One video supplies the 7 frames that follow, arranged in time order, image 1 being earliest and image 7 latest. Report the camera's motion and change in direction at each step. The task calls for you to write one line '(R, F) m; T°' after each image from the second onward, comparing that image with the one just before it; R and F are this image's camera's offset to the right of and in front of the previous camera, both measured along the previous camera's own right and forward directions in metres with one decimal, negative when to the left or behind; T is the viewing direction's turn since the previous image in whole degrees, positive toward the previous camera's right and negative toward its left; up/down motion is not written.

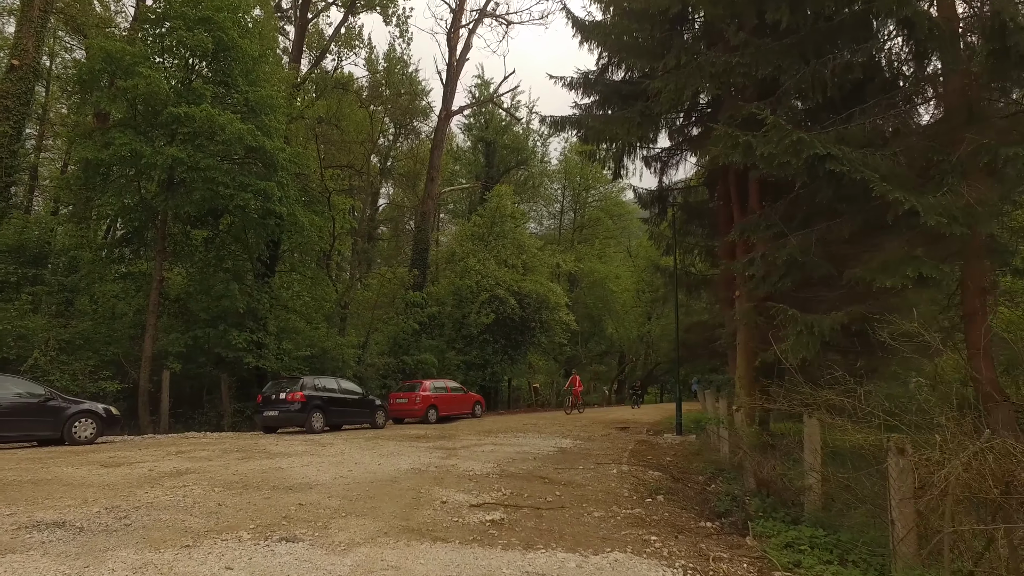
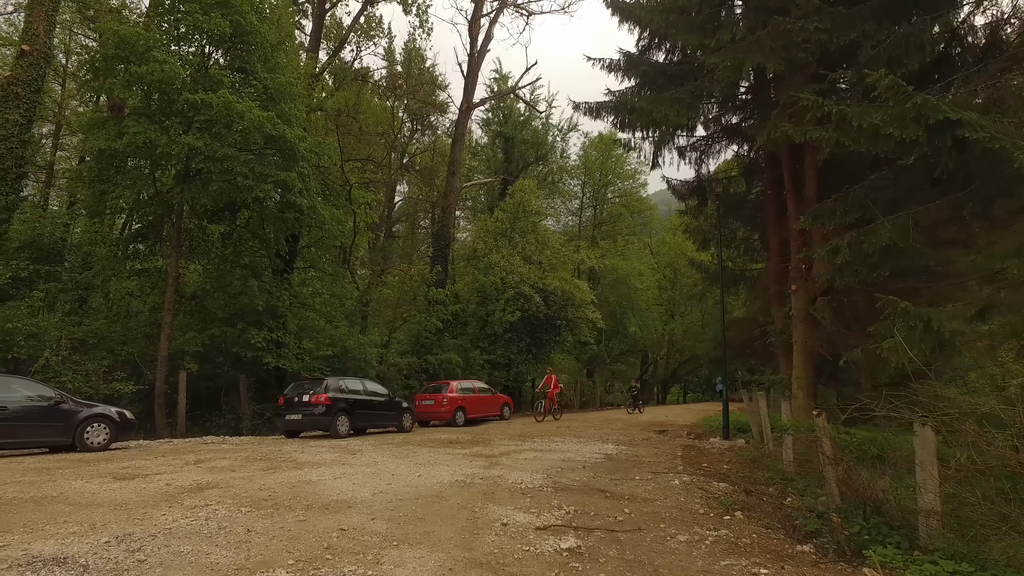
(-0.5, +0.9) m; -1°
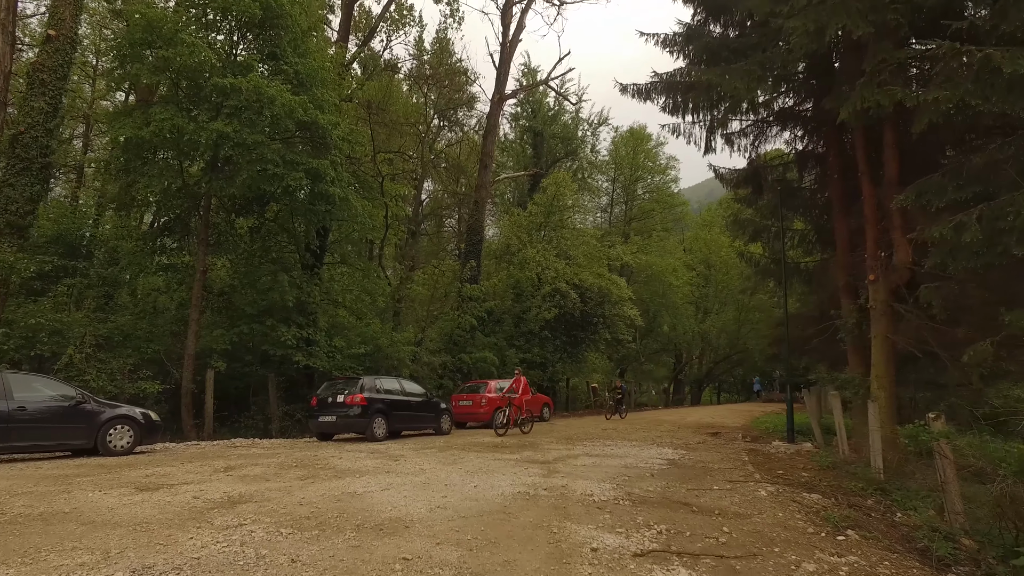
(-0.4, +0.9) m; -2°
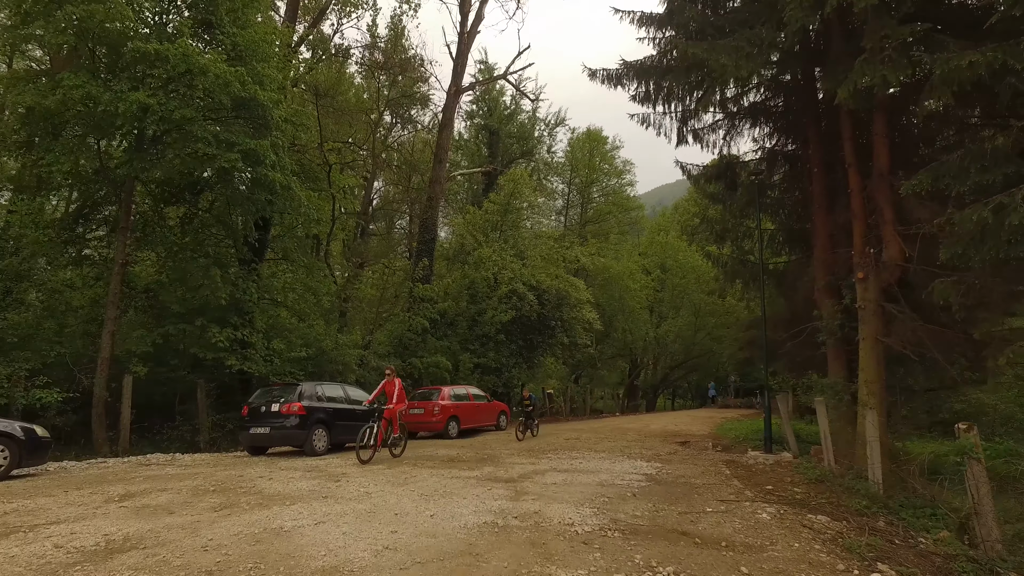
(-0.1, +1.2) m; +4°
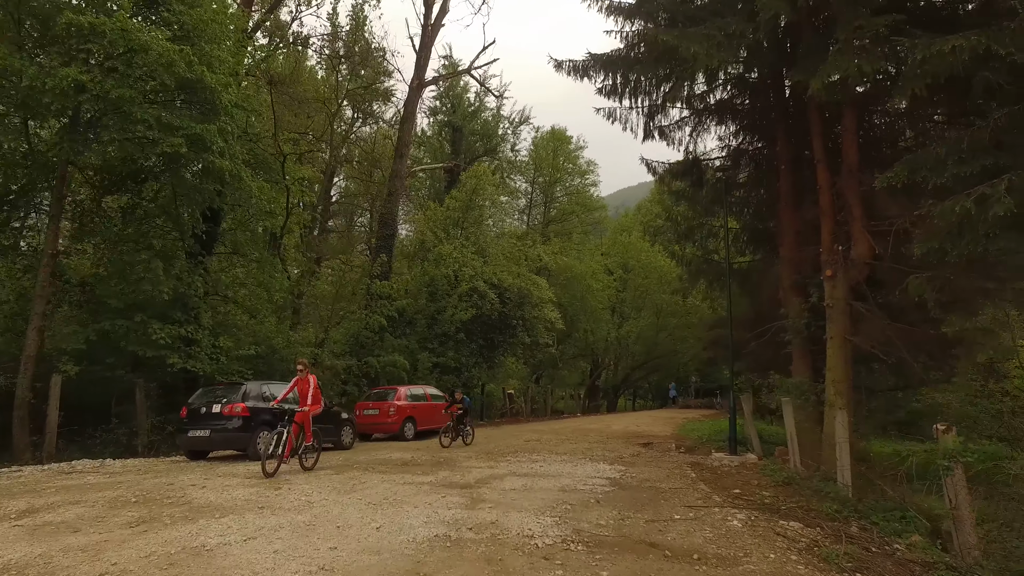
(0.0, +0.5) m; +3°
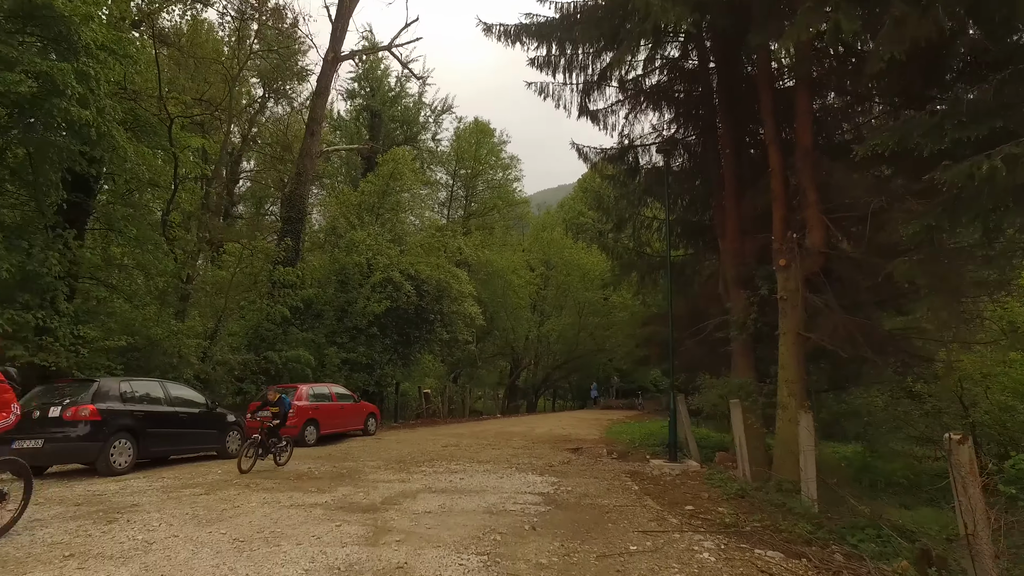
(0.0, +1.4) m; +7°
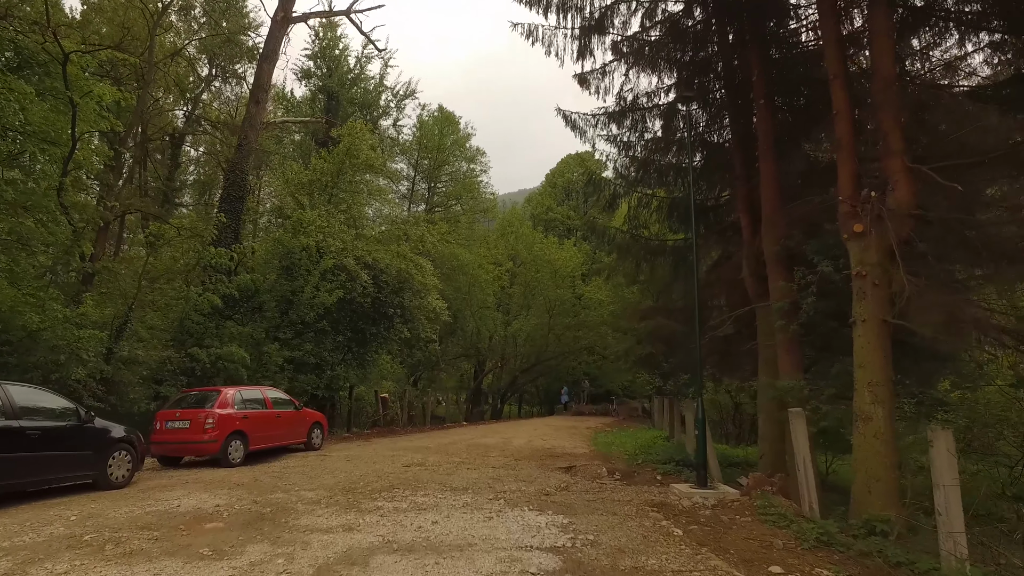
(-0.3, +2.5) m; +3°
